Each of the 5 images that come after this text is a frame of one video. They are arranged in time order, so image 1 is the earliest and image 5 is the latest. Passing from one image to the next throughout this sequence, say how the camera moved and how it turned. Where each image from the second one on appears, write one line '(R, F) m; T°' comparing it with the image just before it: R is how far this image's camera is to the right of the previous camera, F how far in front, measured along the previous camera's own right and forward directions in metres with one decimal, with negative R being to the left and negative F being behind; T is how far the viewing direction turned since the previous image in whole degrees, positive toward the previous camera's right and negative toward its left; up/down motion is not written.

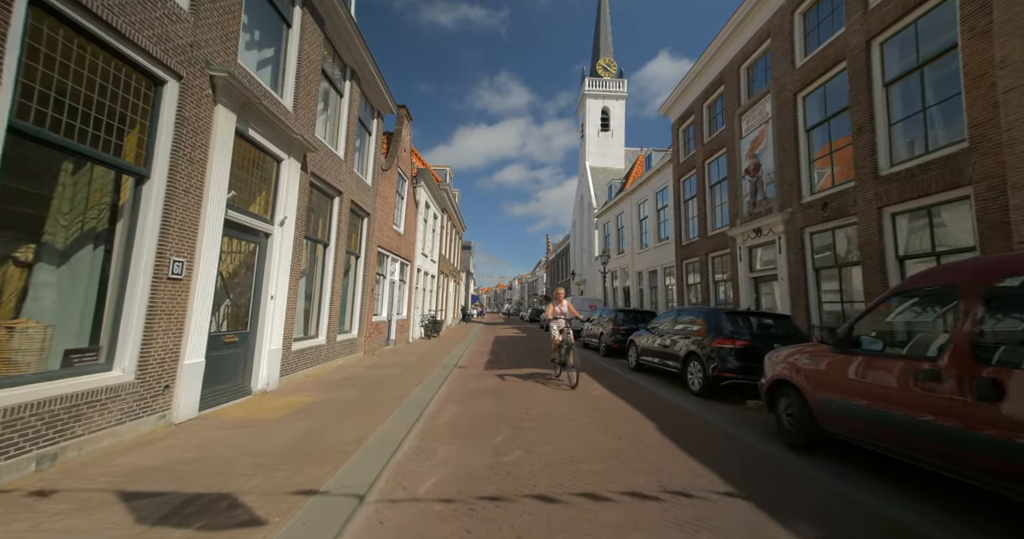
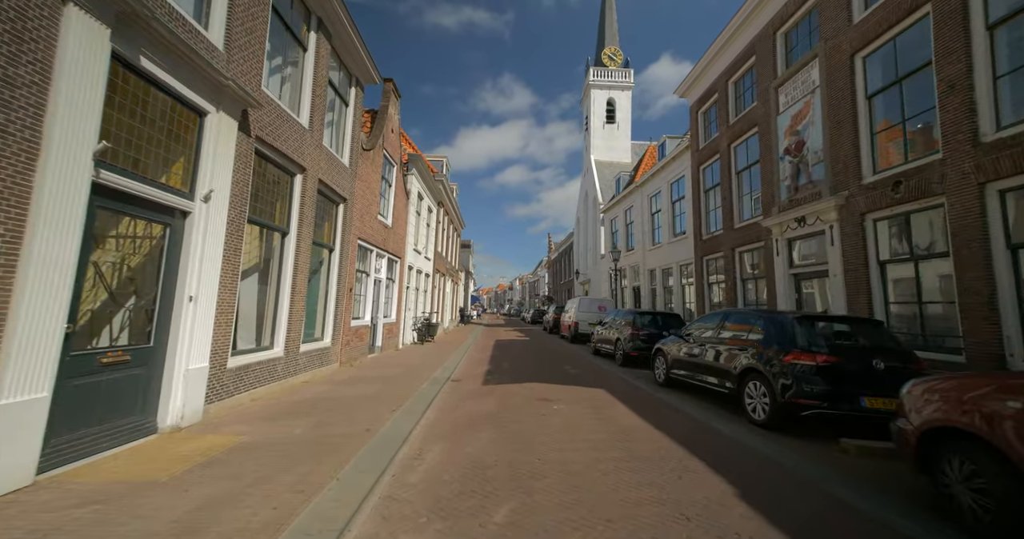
(0.0, +1.5) m; 0°
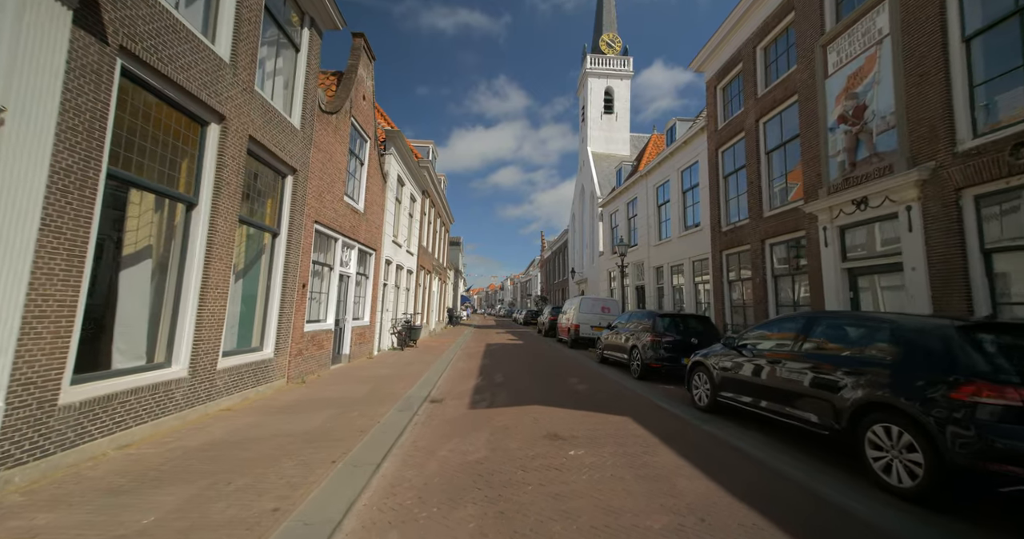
(-0.1, +1.8) m; +1°
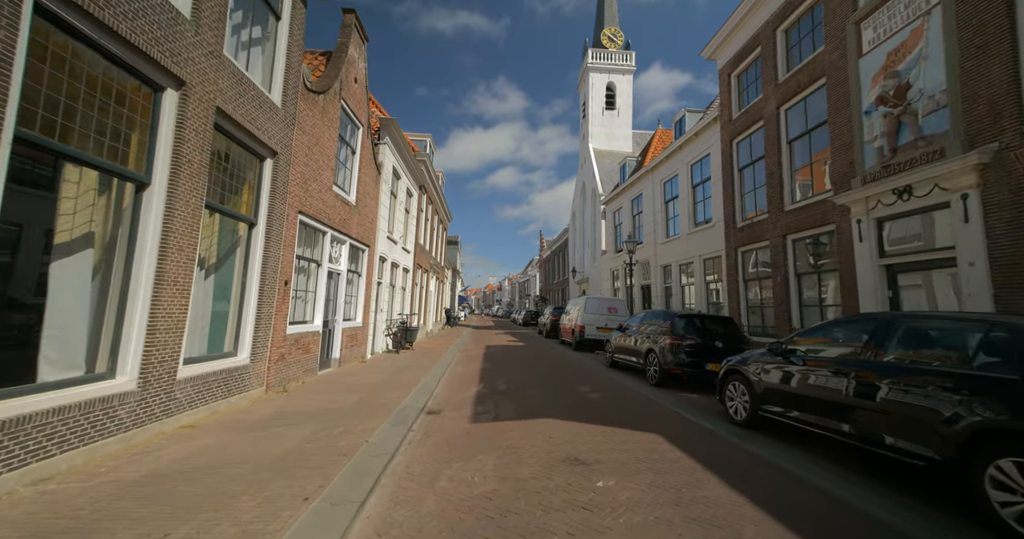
(-0.1, +0.7) m; 0°
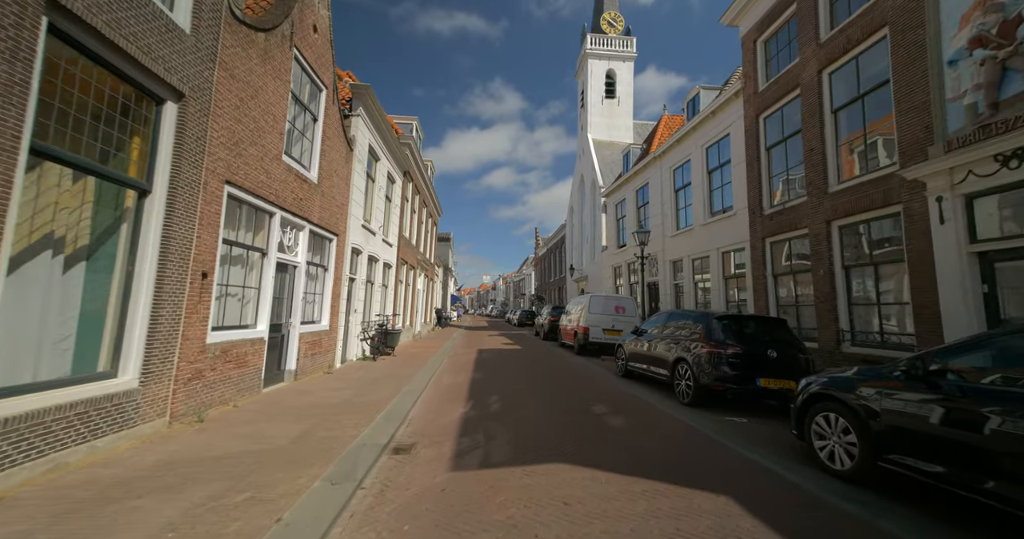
(0.0, +1.6) m; +1°
